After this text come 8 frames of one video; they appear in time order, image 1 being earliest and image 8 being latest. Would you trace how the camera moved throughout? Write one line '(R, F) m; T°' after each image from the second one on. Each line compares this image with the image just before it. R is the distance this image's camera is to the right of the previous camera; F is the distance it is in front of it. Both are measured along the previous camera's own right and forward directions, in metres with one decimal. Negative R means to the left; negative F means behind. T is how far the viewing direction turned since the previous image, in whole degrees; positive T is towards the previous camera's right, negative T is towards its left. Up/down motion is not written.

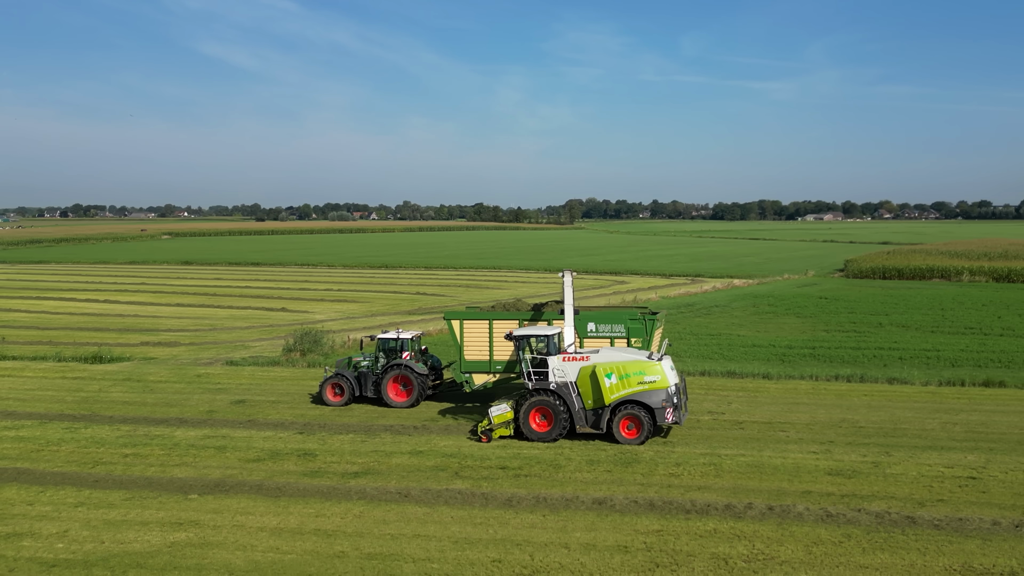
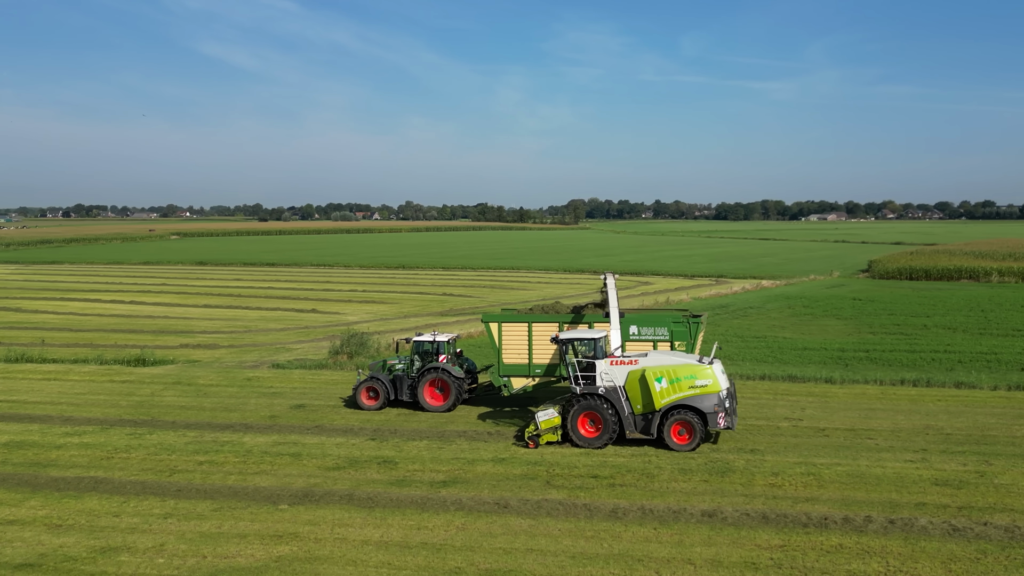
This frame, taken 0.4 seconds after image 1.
(-1.9, +0.4) m; 0°
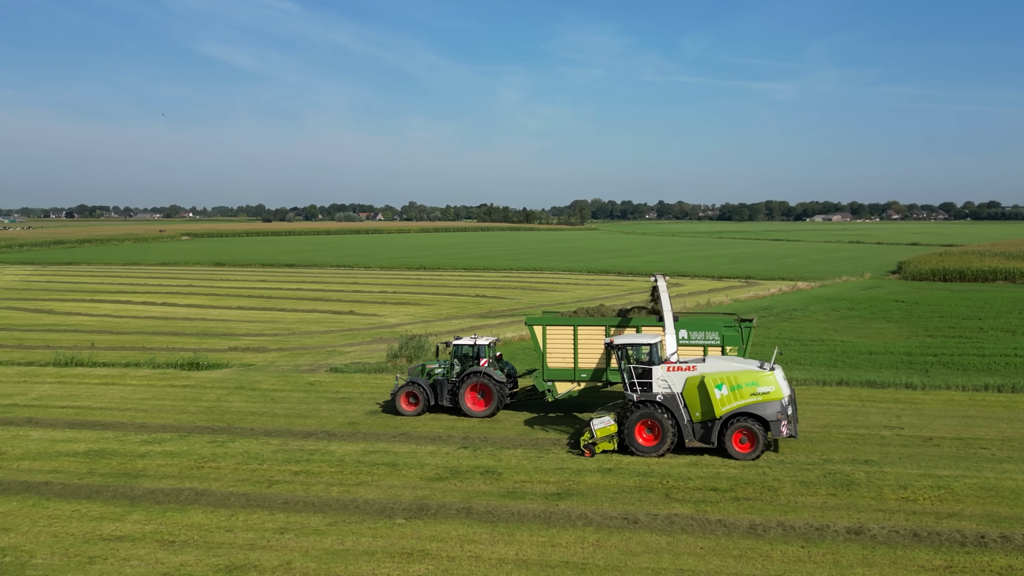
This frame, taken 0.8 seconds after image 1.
(-2.3, +0.5) m; 0°
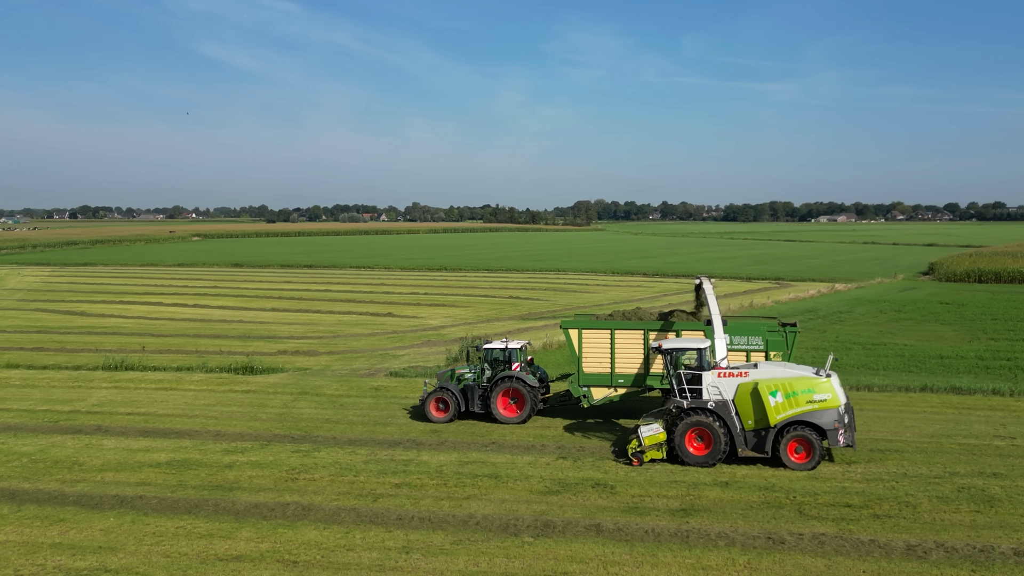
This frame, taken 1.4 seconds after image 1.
(-2.3, +0.6) m; 0°
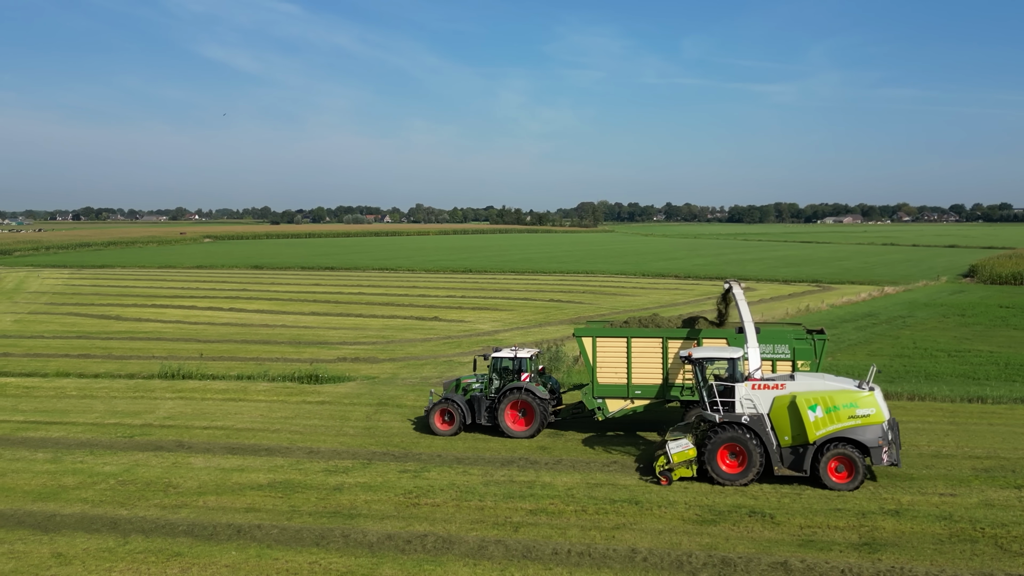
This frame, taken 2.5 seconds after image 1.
(-2.8, +1.0) m; 0°
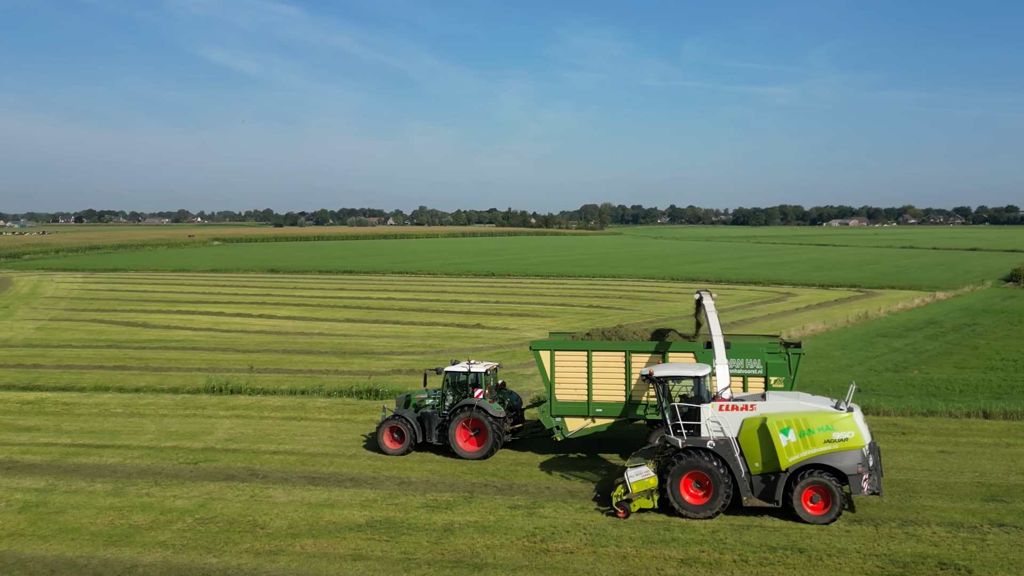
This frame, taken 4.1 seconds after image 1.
(-2.4, +1.4) m; 0°
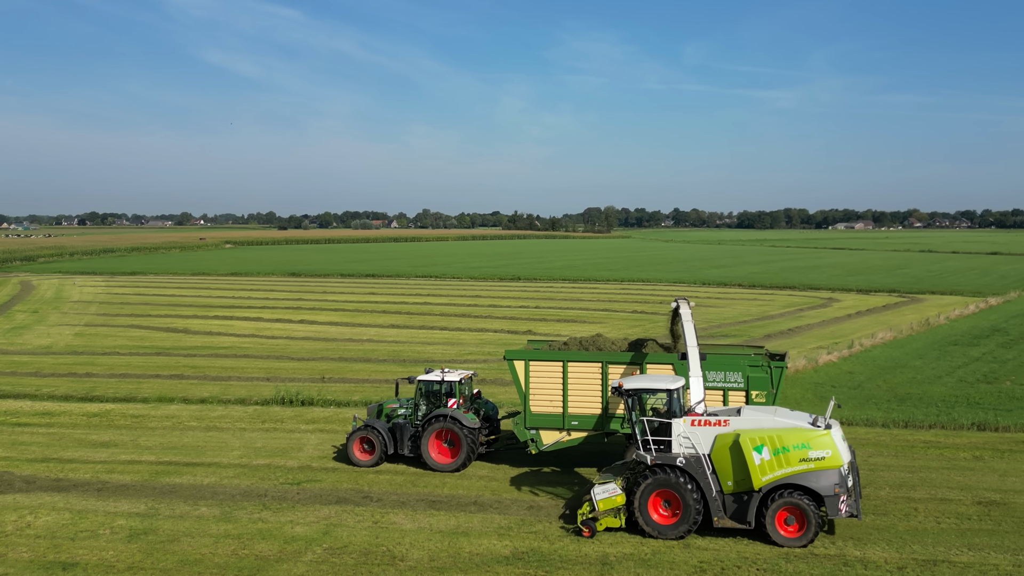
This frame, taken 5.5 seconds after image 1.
(-2.7, +0.8) m; 0°
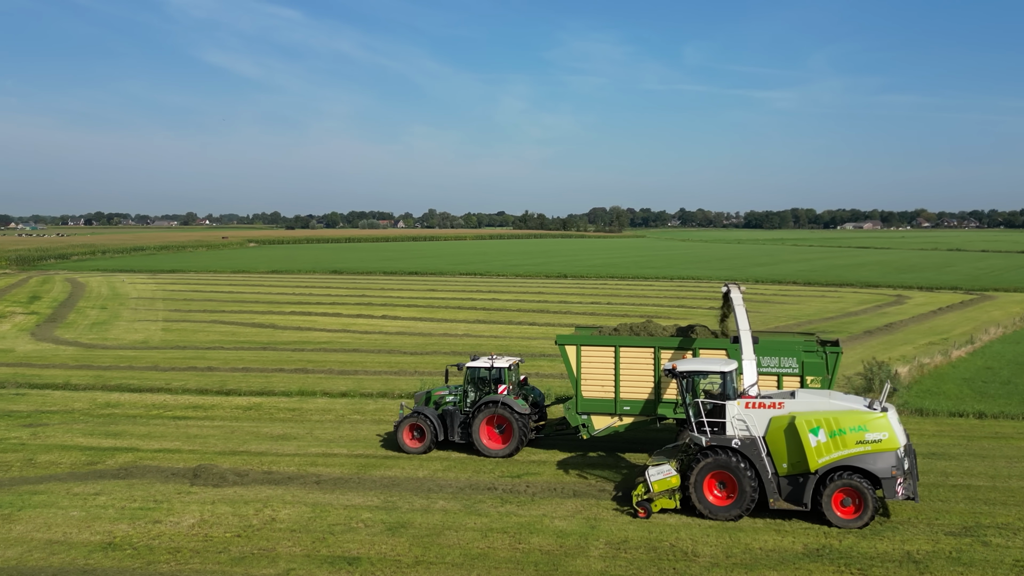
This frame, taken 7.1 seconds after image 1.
(-4.9, +0.4) m; 0°
